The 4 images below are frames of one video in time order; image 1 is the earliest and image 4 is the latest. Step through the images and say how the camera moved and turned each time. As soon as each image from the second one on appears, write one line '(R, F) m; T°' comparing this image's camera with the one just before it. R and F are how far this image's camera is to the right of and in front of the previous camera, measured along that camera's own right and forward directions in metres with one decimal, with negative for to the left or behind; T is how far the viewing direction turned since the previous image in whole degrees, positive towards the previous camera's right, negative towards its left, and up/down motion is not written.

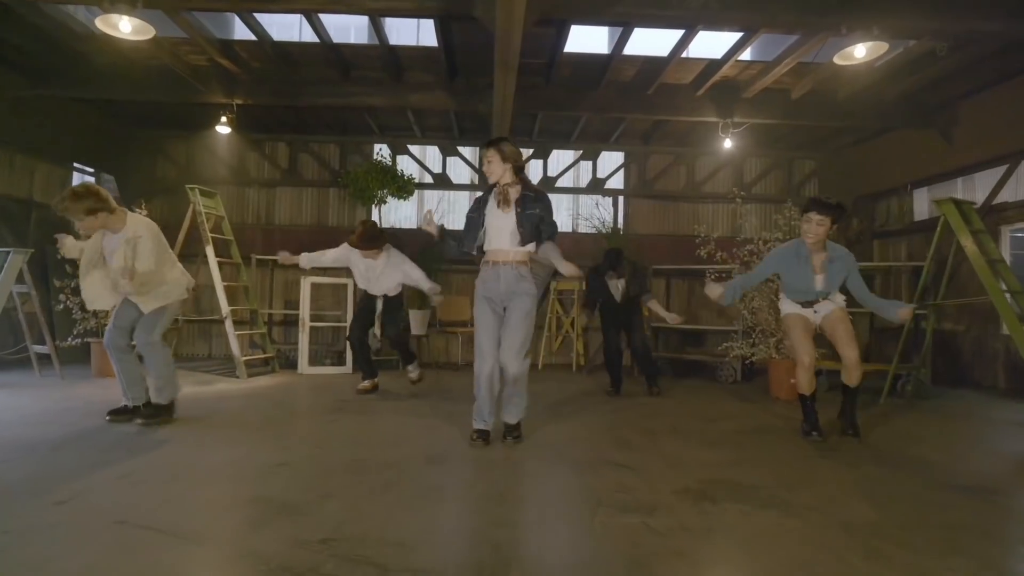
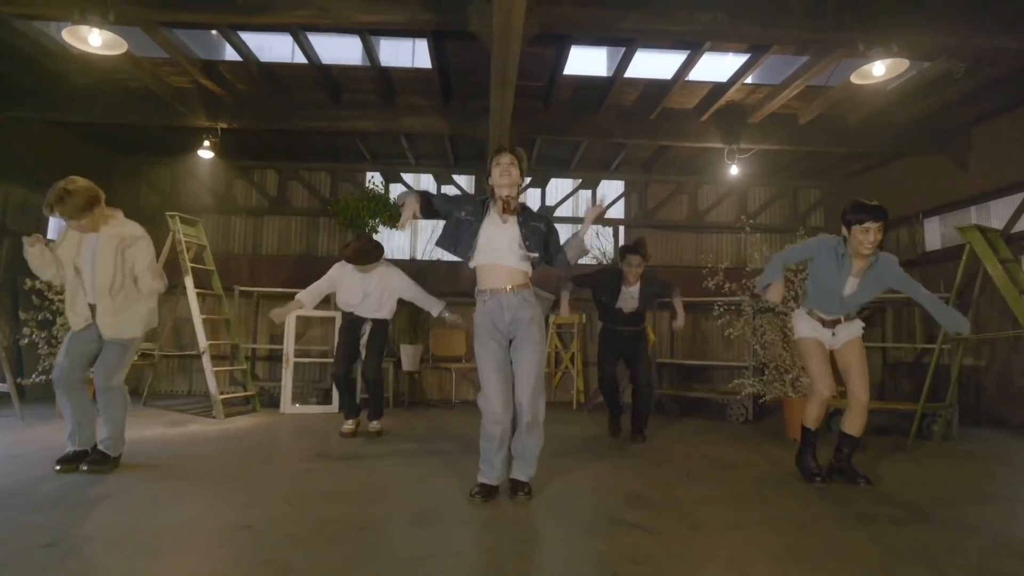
(0.0, +0.3) m; 0°
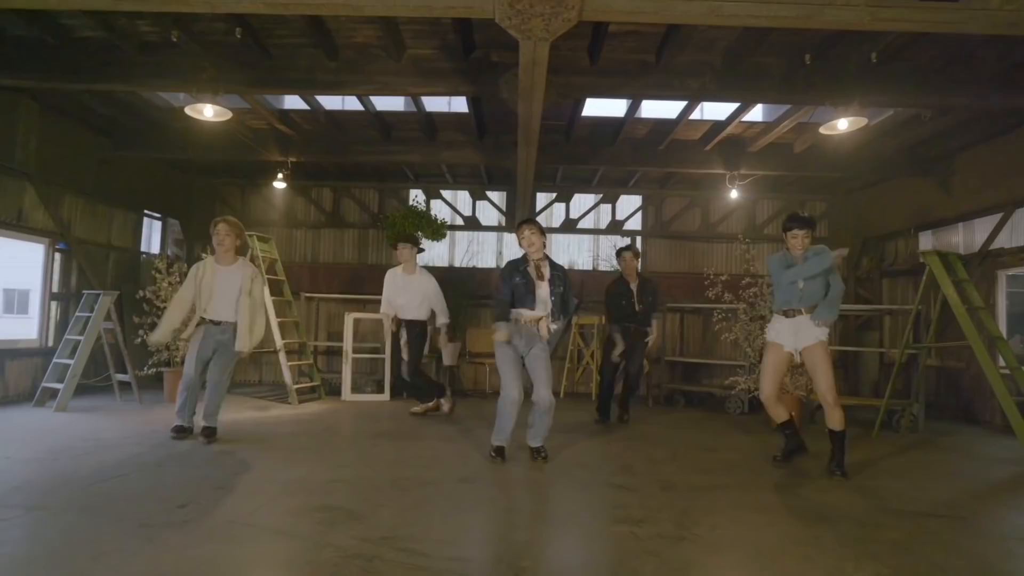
(+0.1, -0.9) m; -3°
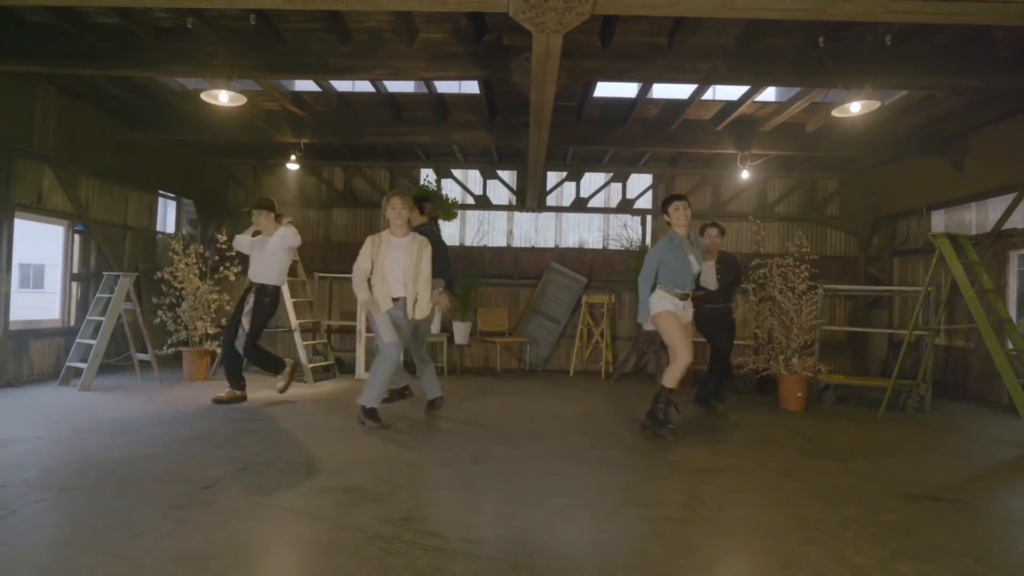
(0.0, -0.1) m; -1°
